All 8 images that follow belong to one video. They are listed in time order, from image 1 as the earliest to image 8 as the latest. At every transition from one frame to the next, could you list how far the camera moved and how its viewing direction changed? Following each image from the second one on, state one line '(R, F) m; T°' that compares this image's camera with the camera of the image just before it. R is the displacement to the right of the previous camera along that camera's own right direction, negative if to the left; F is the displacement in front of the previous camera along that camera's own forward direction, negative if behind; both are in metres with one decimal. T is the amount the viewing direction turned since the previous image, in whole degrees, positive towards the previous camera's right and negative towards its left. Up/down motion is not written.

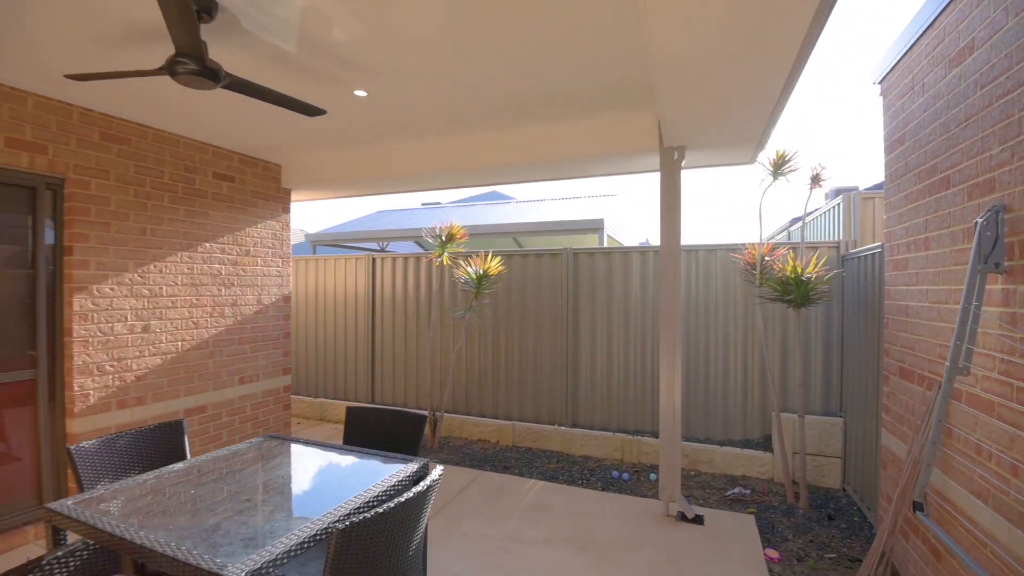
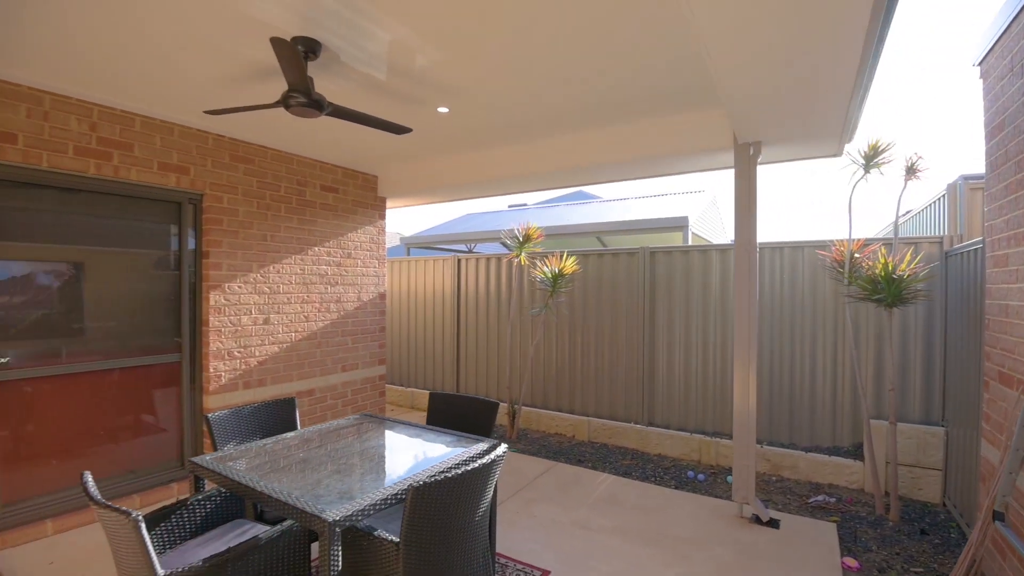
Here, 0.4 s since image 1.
(+0.1, -0.1) m; -10°
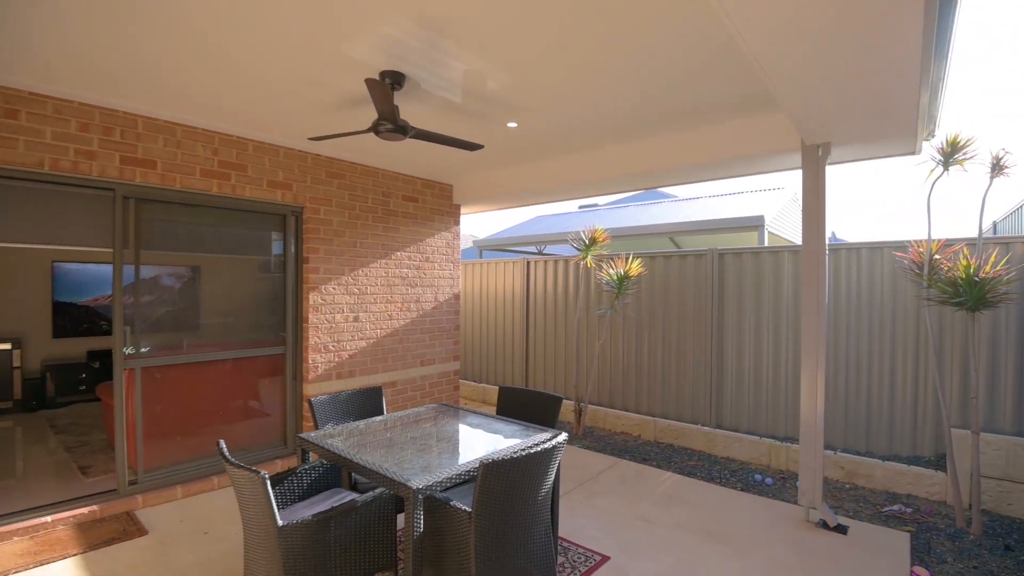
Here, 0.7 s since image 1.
(+0.1, -0.2) m; -9°
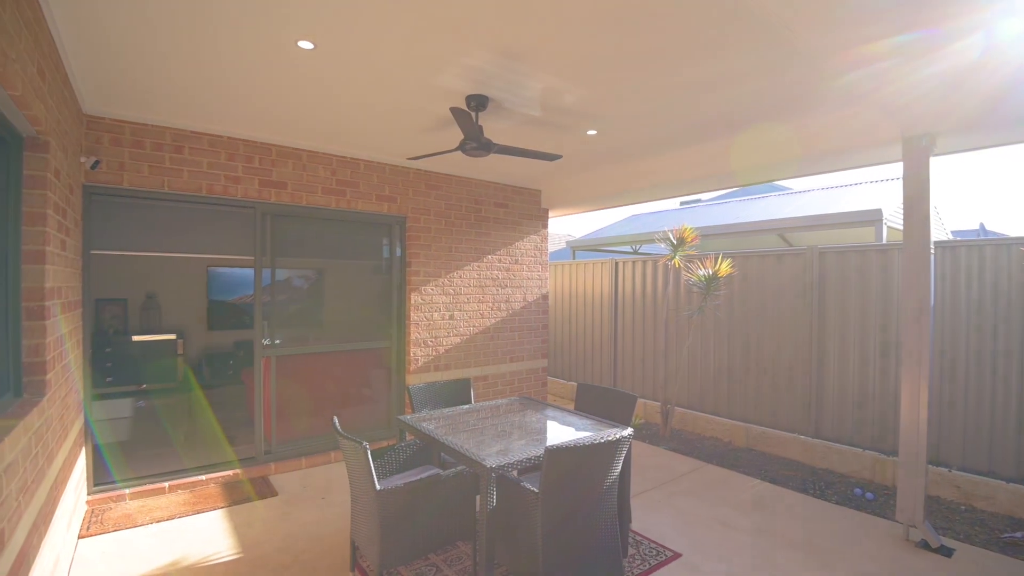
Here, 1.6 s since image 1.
(+0.1, -0.2) m; -12°
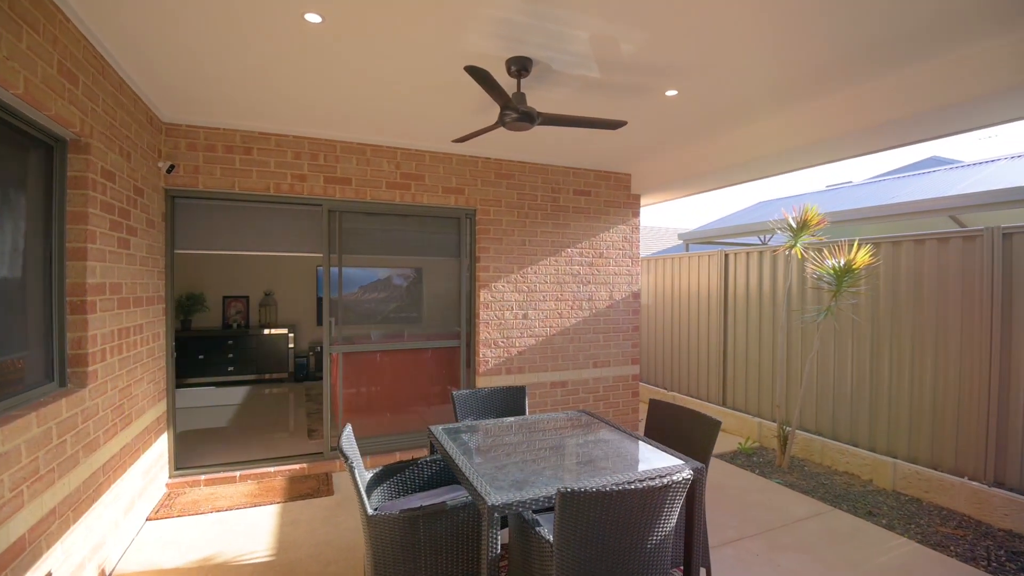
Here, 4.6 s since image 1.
(+0.4, +0.5) m; -14°
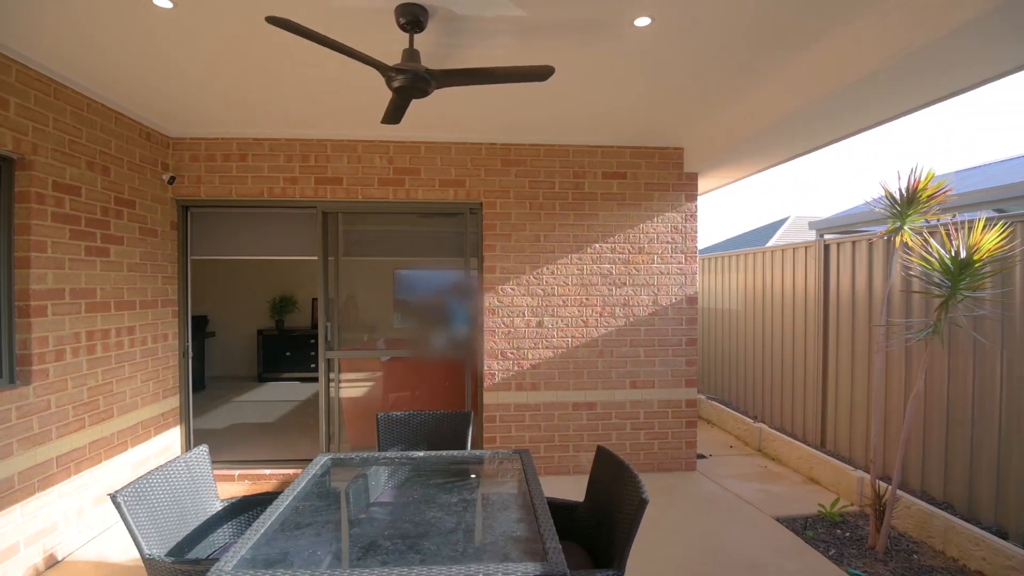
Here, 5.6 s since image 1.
(+1.1, +0.7) m; -18°
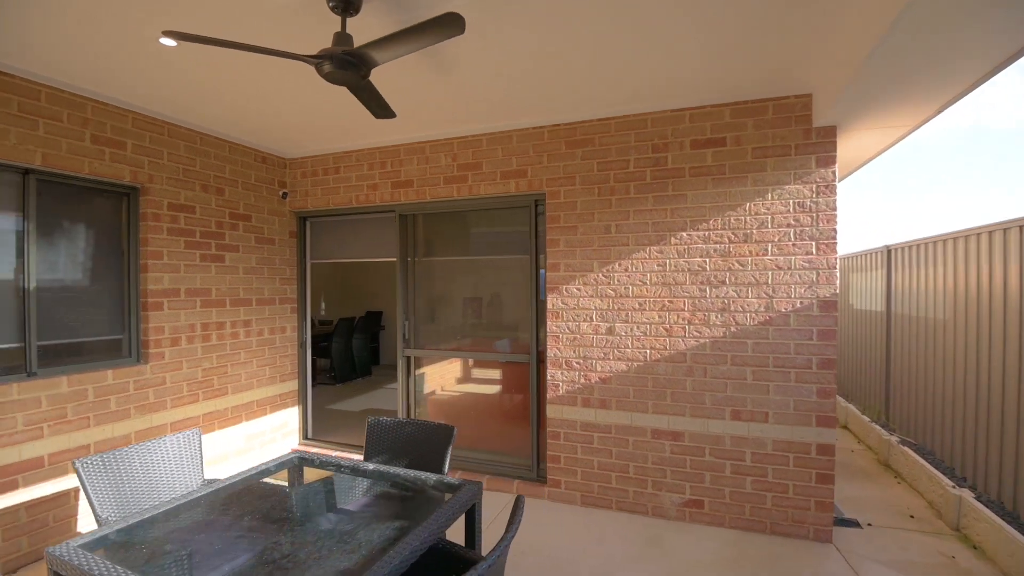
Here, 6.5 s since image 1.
(+1.0, +0.6) m; -25°
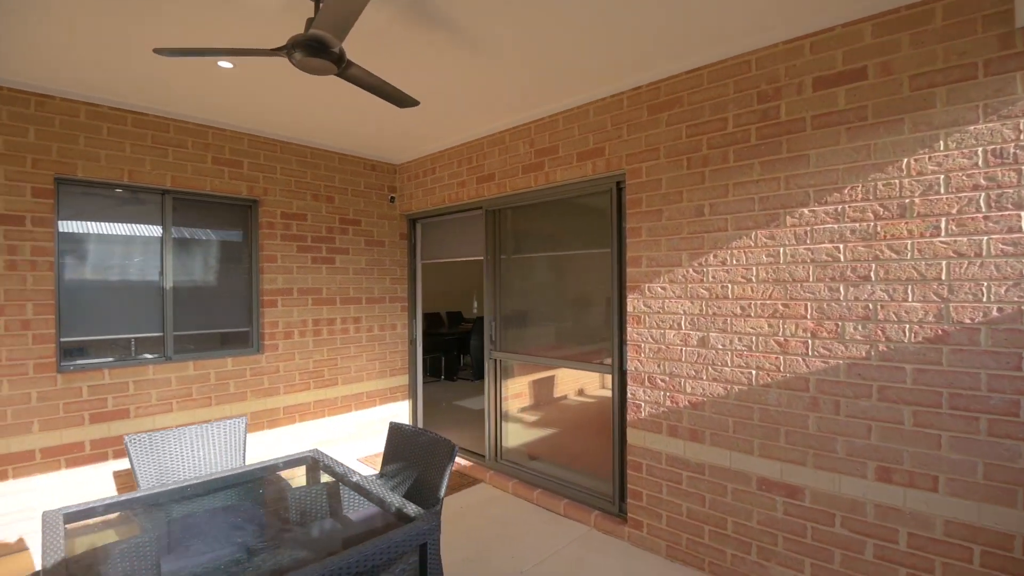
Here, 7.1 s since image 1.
(+0.7, +0.5) m; -23°
